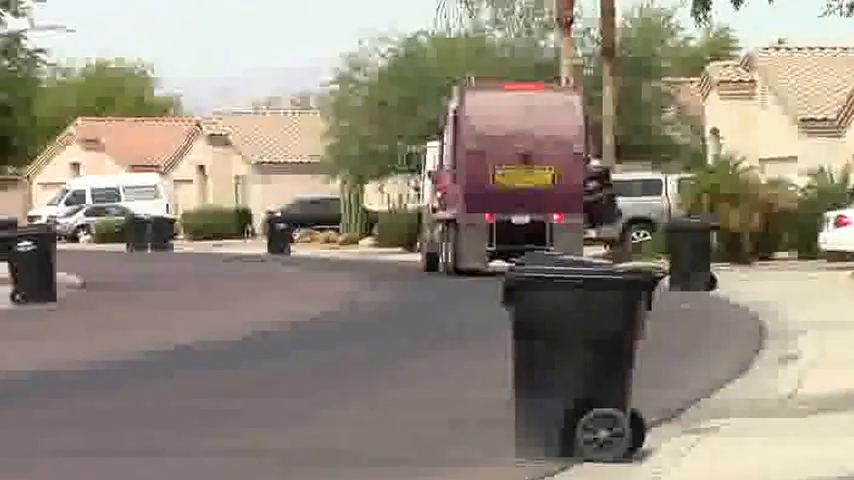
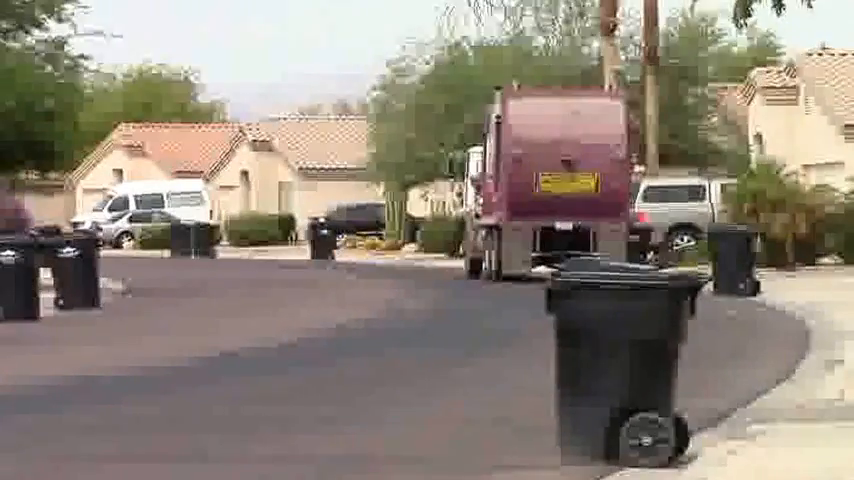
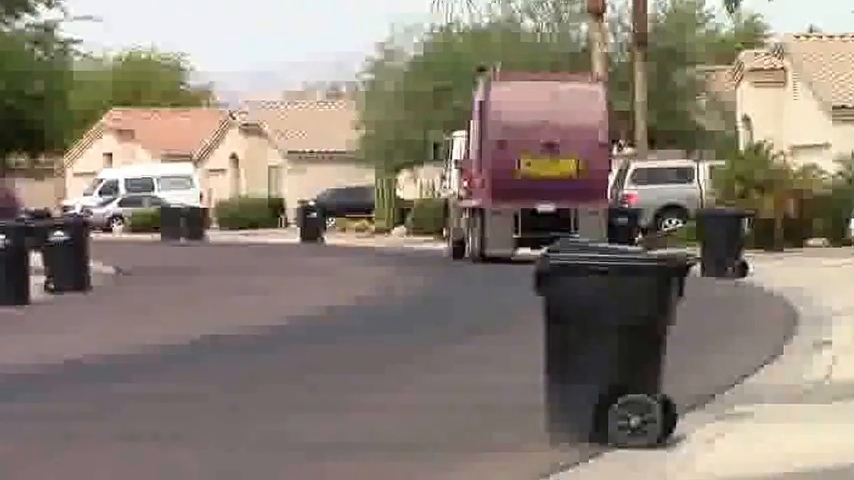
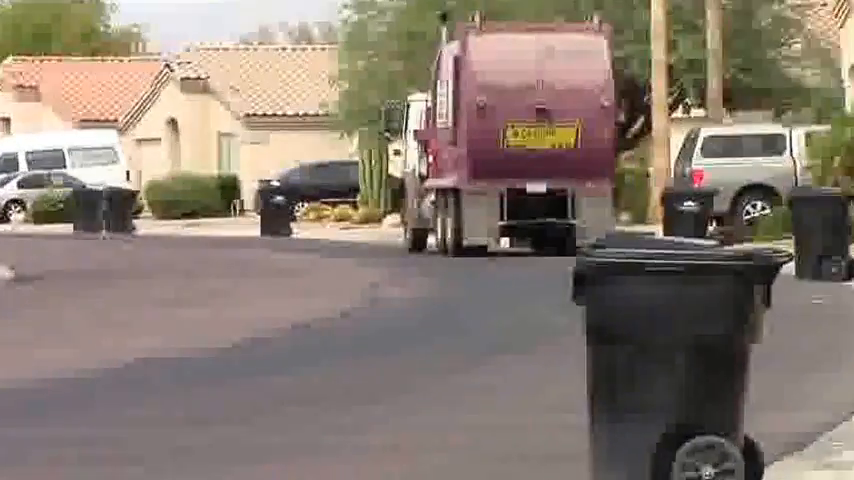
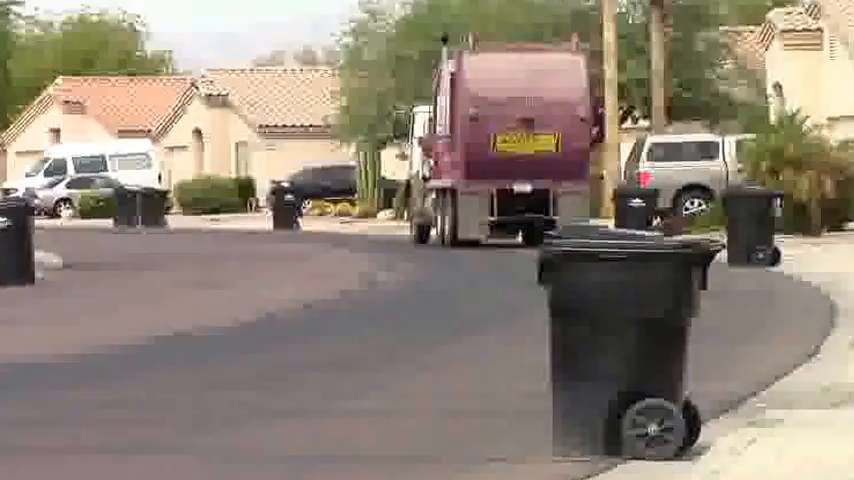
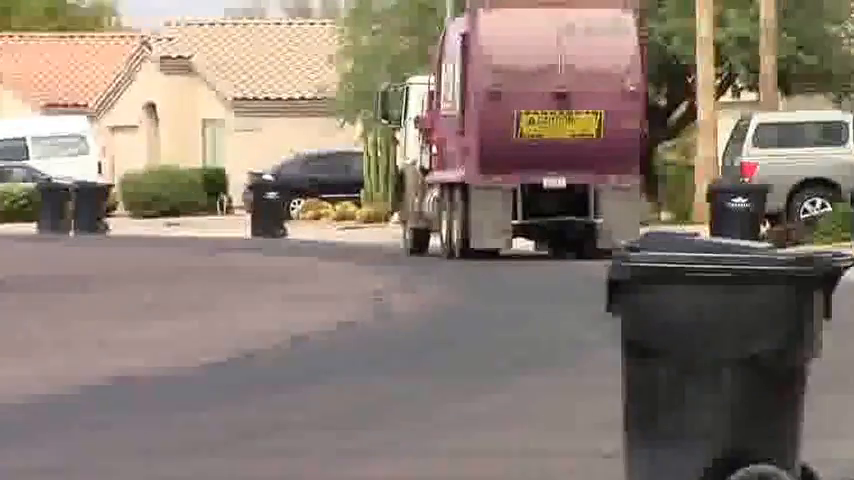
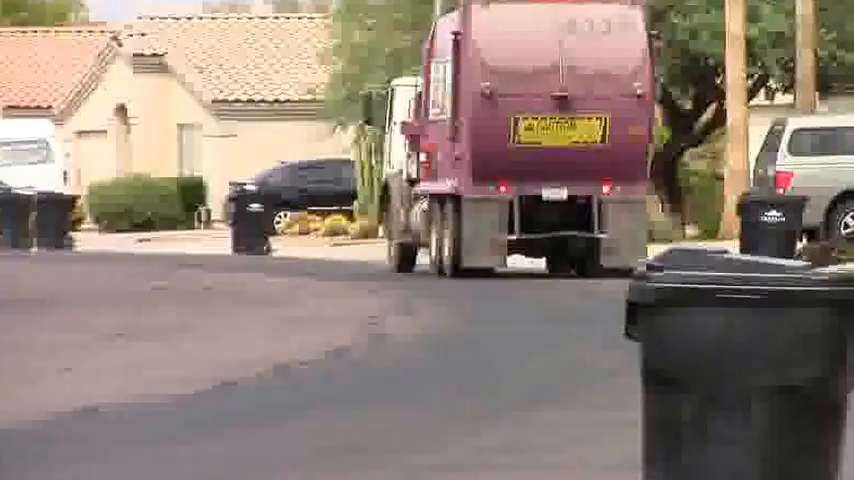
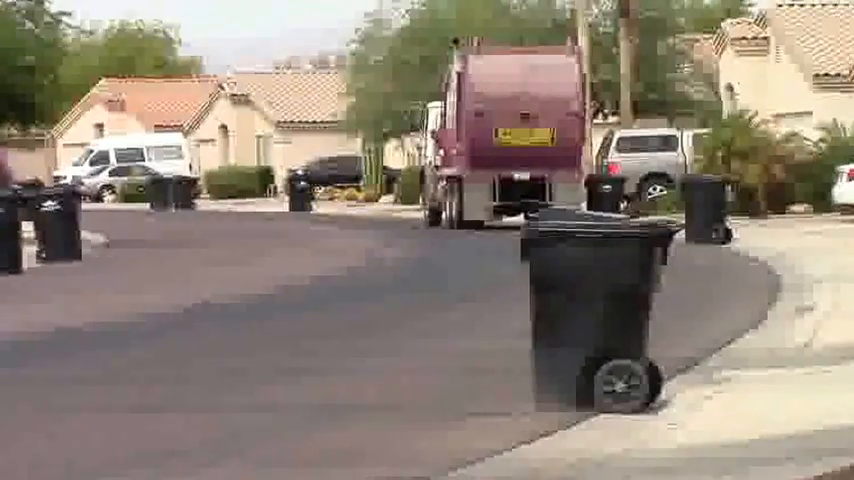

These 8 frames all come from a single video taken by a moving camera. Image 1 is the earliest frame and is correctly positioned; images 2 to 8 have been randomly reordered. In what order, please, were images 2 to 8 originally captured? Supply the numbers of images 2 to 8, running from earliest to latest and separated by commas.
2, 3, 8, 5, 4, 6, 7
